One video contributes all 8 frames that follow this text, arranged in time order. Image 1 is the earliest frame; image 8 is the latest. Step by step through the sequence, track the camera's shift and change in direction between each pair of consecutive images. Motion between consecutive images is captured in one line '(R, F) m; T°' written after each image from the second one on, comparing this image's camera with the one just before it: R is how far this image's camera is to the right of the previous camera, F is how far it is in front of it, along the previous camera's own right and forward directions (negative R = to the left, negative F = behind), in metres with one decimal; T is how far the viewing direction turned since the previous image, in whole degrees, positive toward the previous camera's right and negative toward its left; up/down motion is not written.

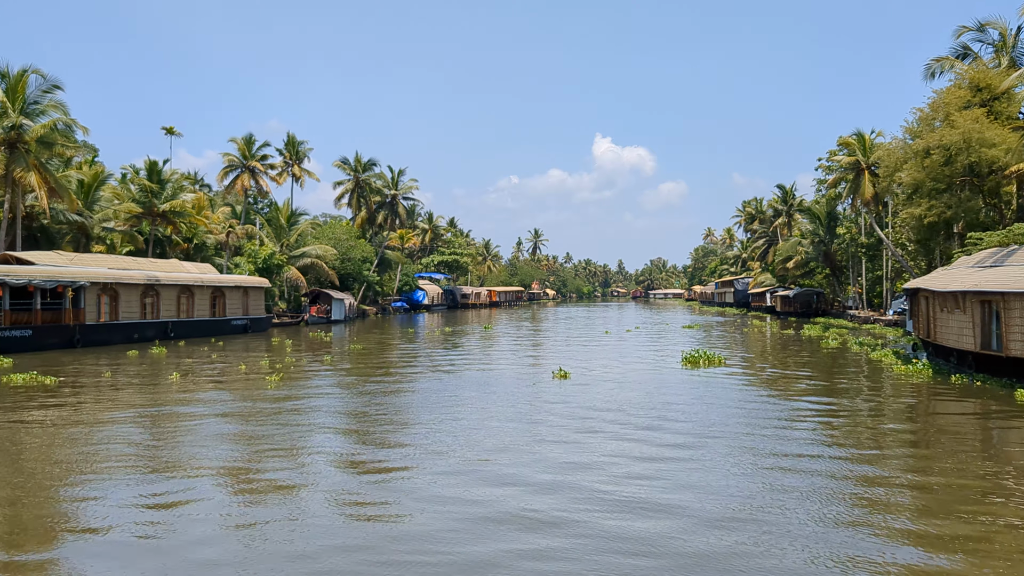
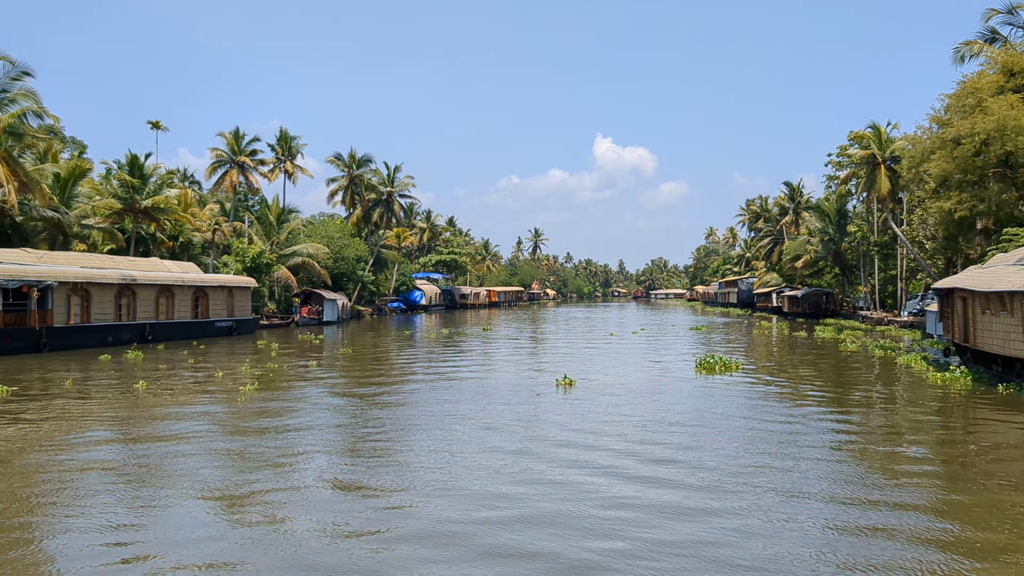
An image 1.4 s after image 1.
(0.0, +1.6) m; 0°
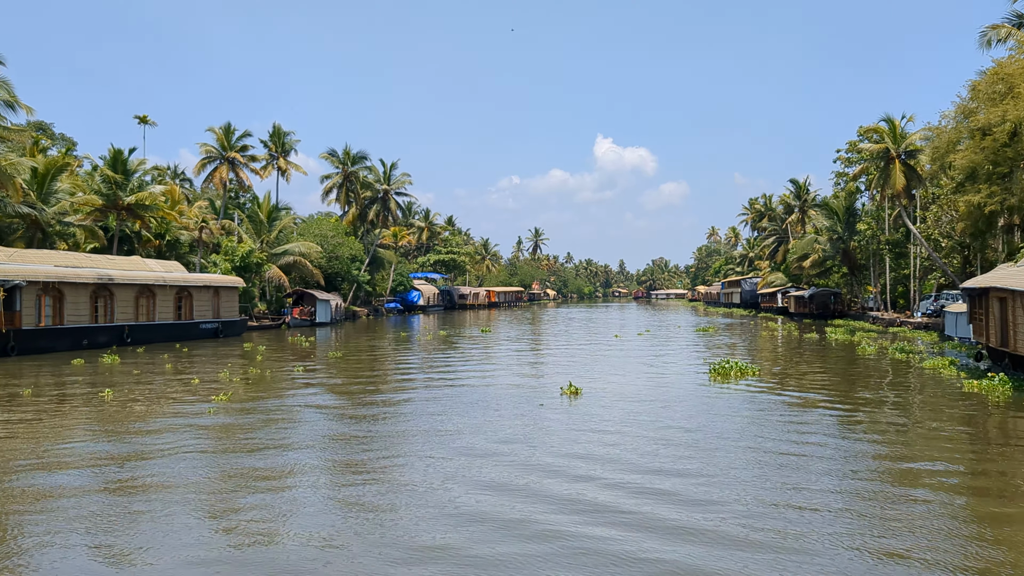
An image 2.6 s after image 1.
(0.0, +1.4) m; 0°
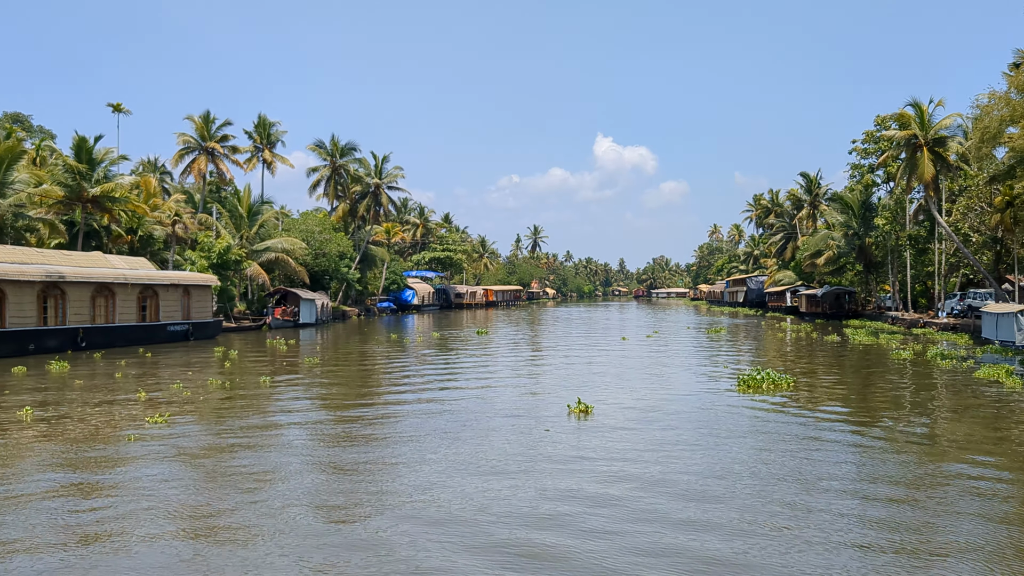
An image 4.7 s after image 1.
(+0.1, +2.4) m; 0°
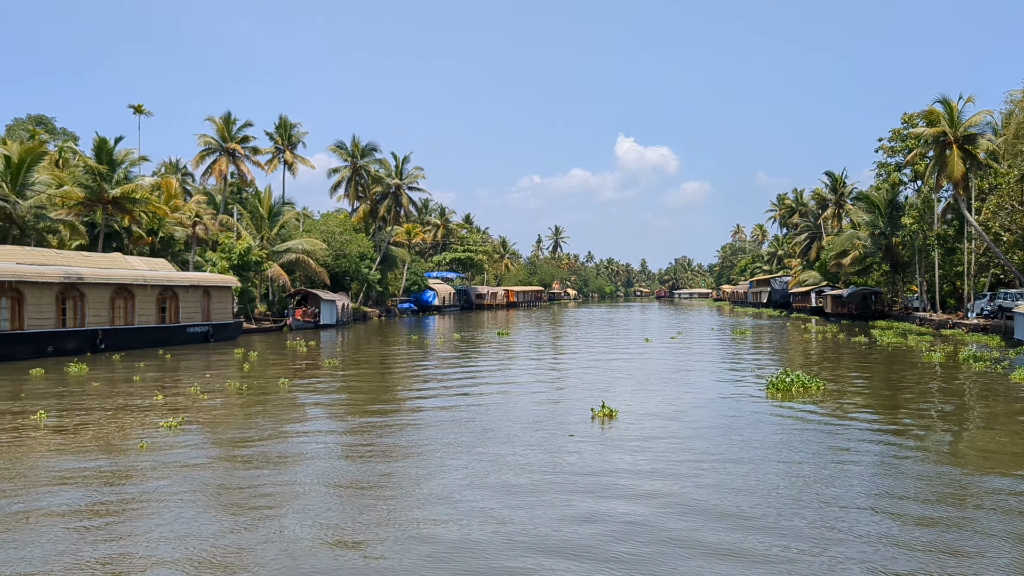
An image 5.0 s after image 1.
(0.0, +0.3) m; -1°
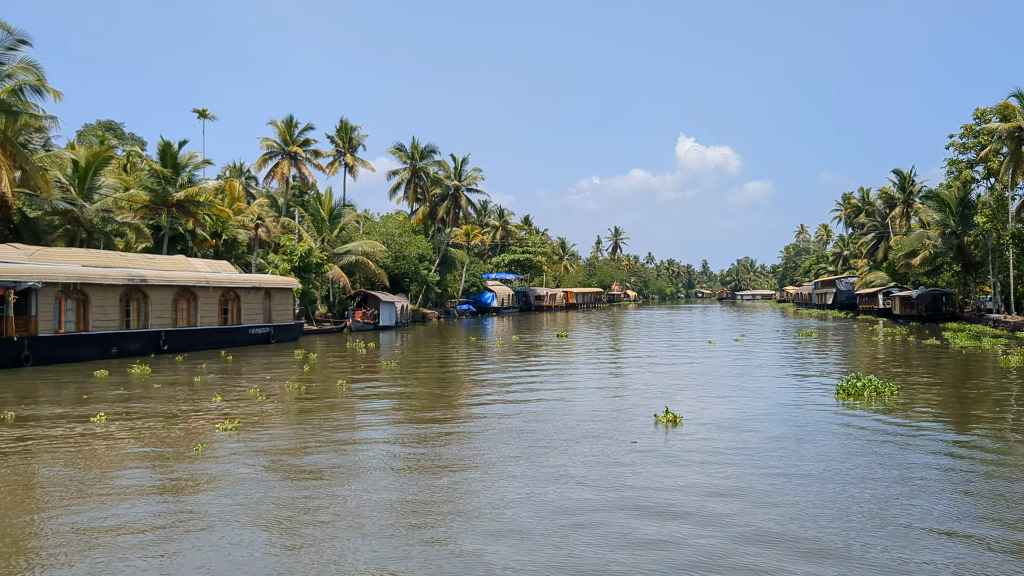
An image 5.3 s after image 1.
(0.0, +0.2) m; -3°
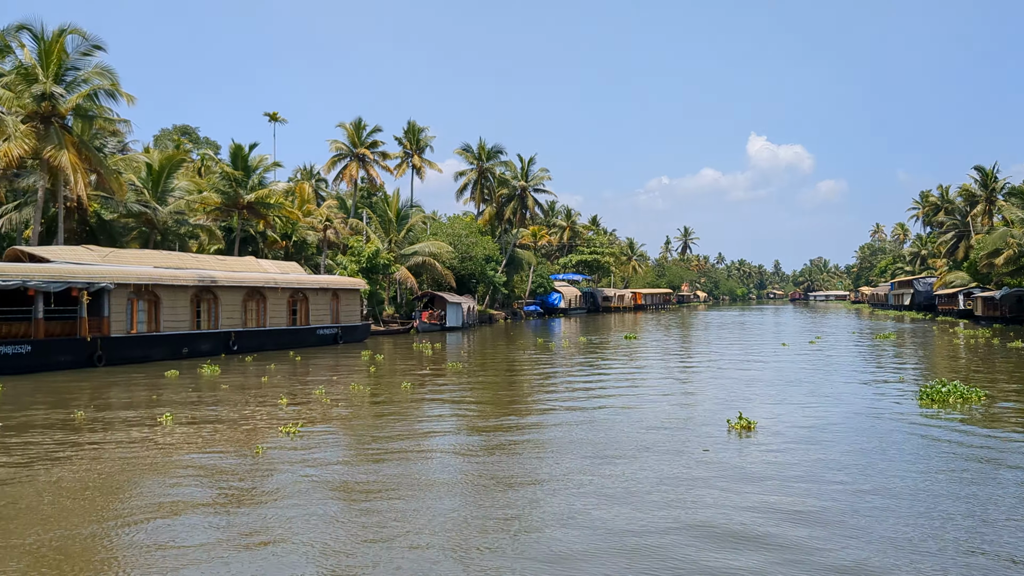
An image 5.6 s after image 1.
(0.0, +0.2) m; -4°
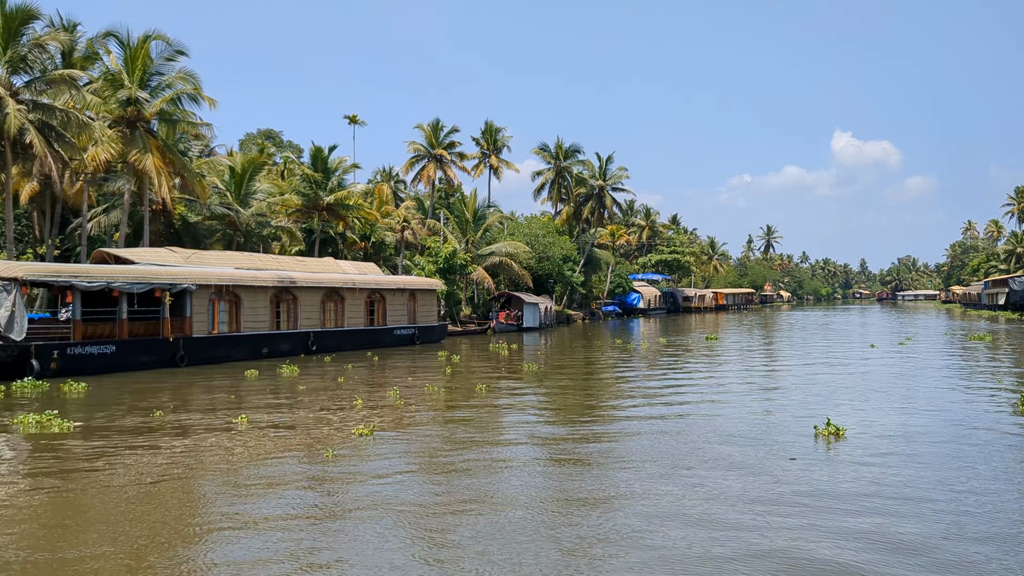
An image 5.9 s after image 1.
(0.0, +0.2) m; -5°
